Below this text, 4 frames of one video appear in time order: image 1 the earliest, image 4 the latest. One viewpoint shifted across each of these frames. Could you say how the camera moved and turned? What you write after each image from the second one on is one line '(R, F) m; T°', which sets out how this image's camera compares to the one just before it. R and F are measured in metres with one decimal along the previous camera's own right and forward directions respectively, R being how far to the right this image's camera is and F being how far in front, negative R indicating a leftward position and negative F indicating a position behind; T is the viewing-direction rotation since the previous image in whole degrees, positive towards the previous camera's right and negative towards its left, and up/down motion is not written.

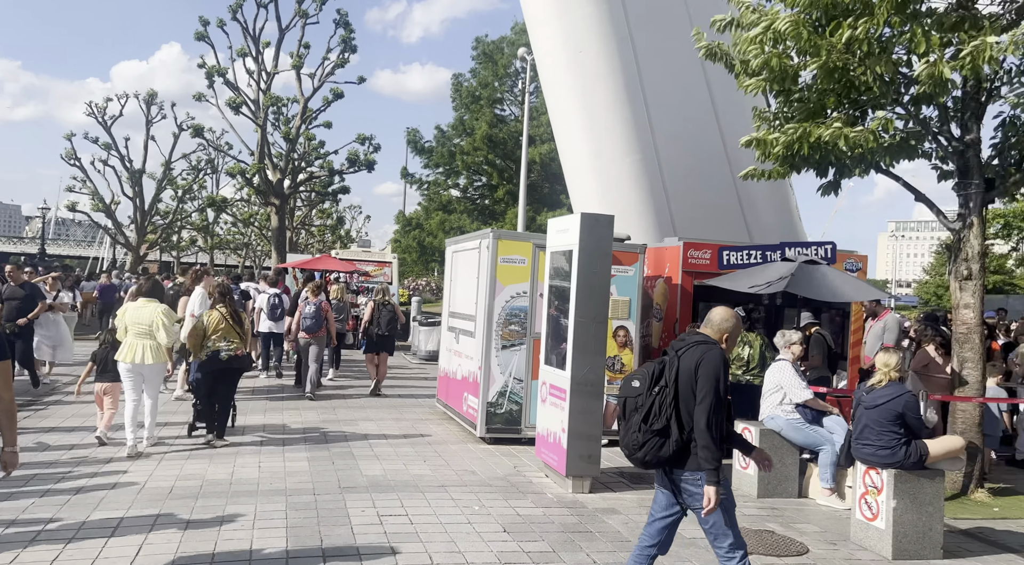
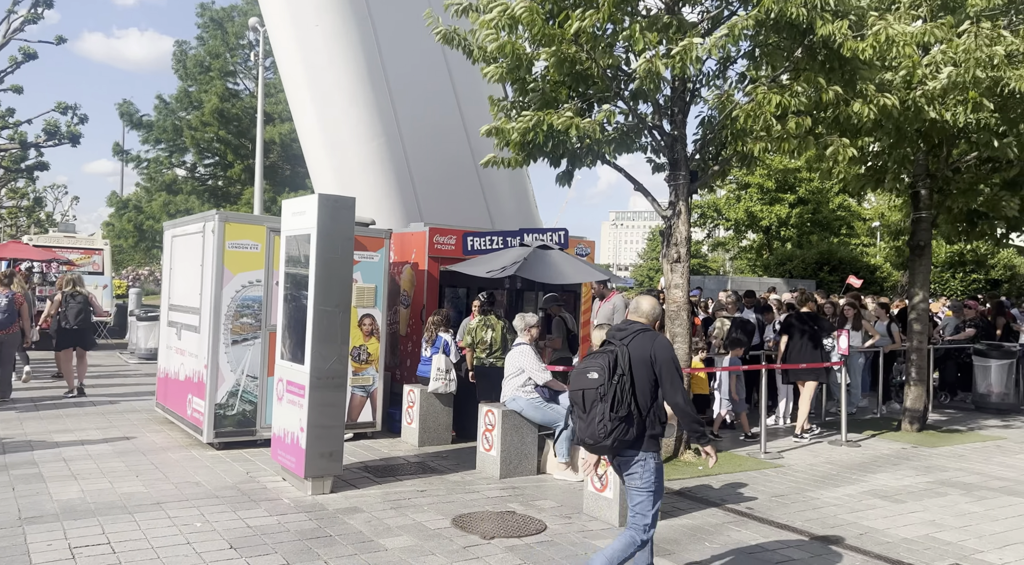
(+0.1, +0.3) m; +18°
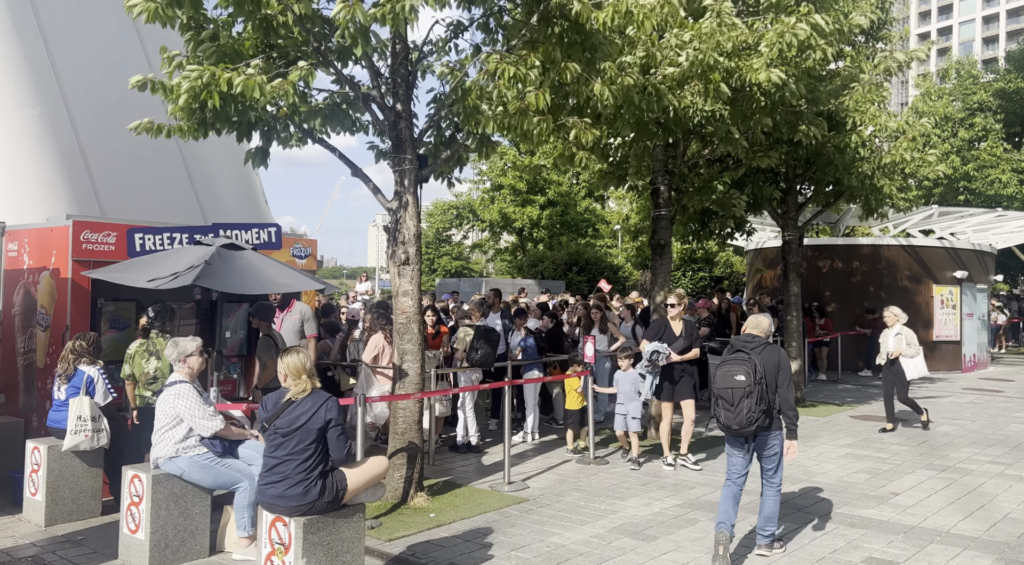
(+0.7, +1.7) m; +17°
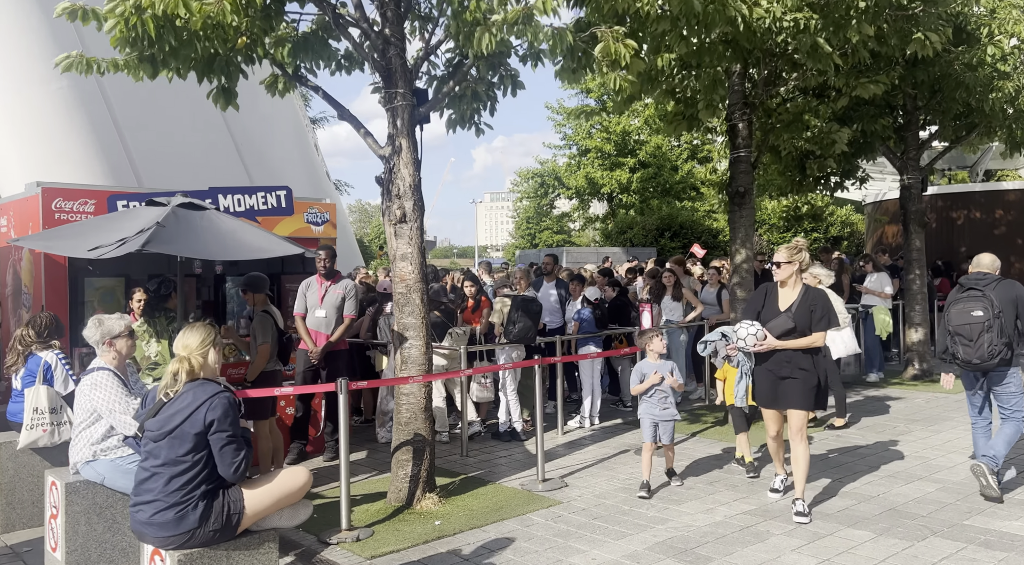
(+0.8, +1.5) m; -8°
